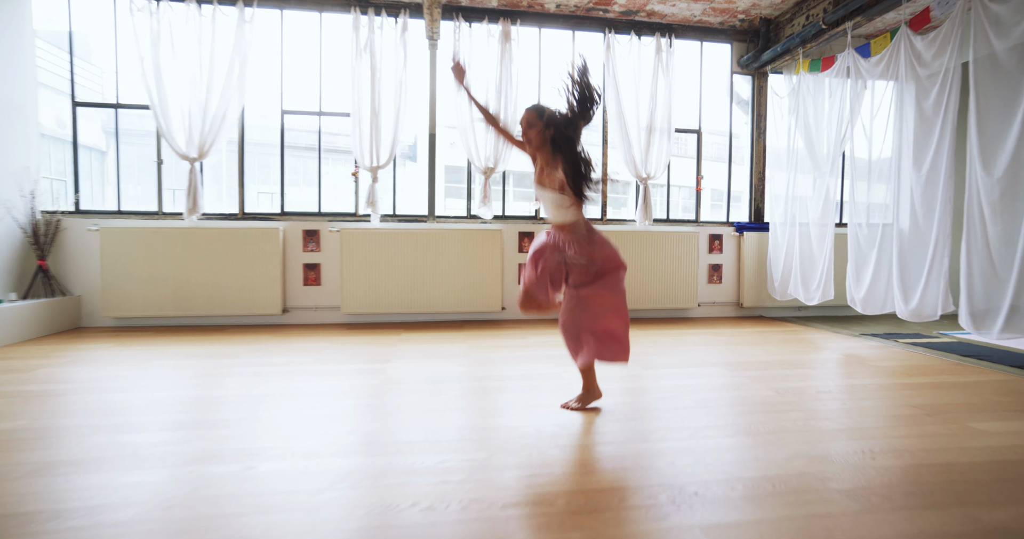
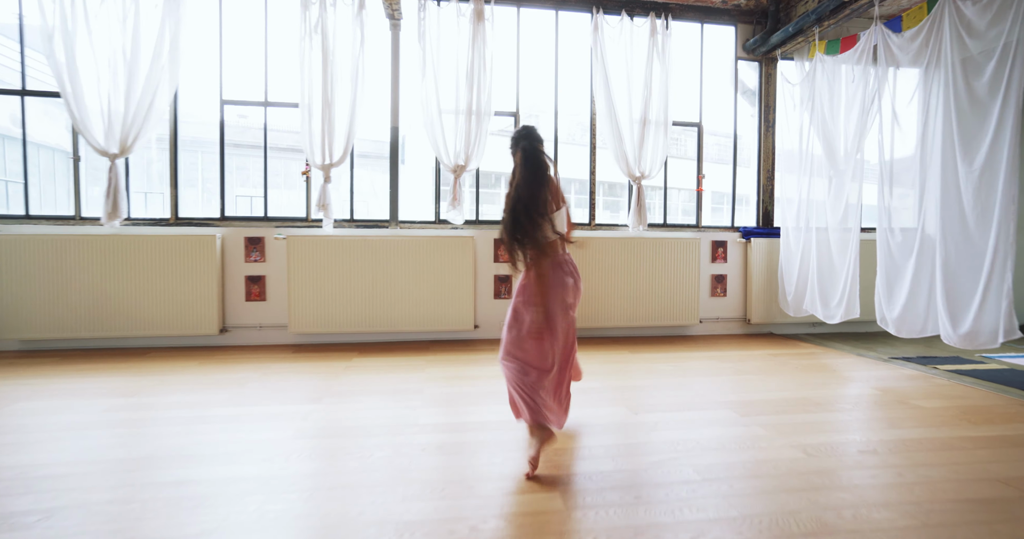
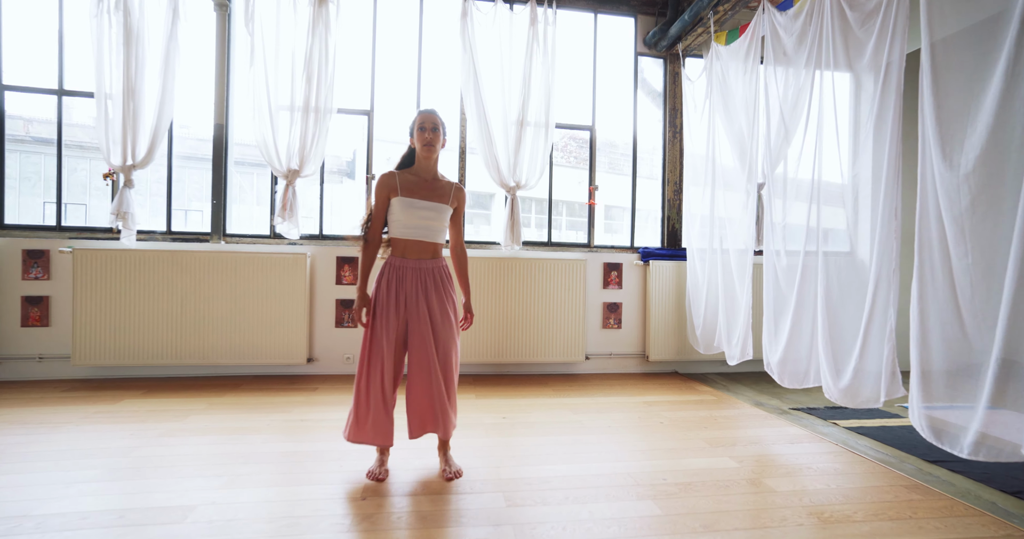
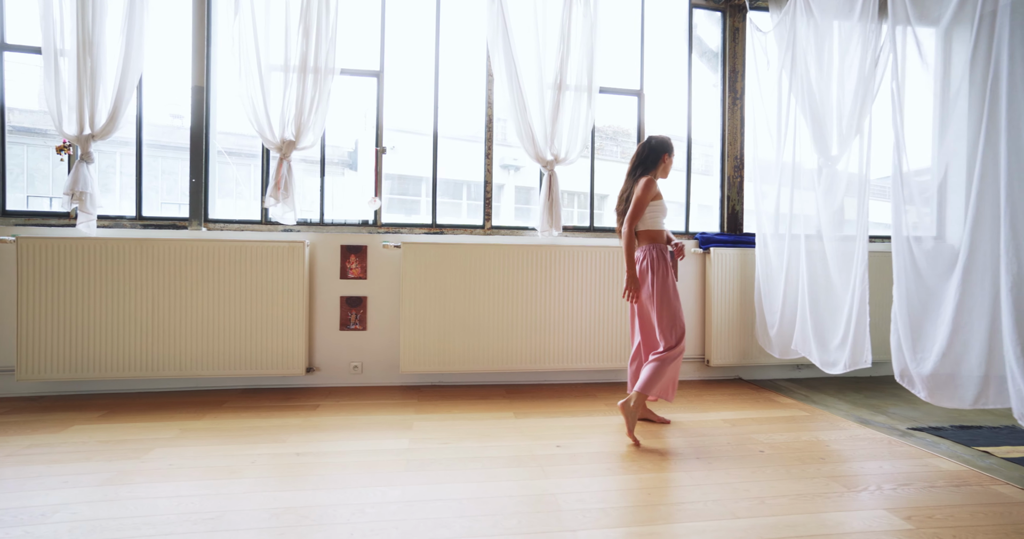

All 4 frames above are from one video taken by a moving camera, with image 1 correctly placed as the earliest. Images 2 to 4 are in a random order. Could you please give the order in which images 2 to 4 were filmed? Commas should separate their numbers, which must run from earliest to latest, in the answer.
2, 4, 3
